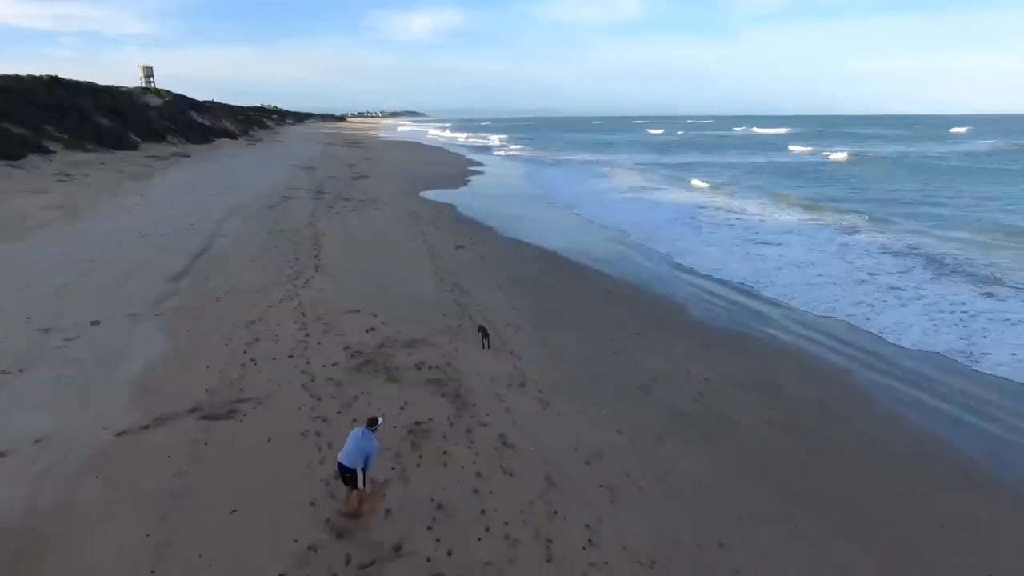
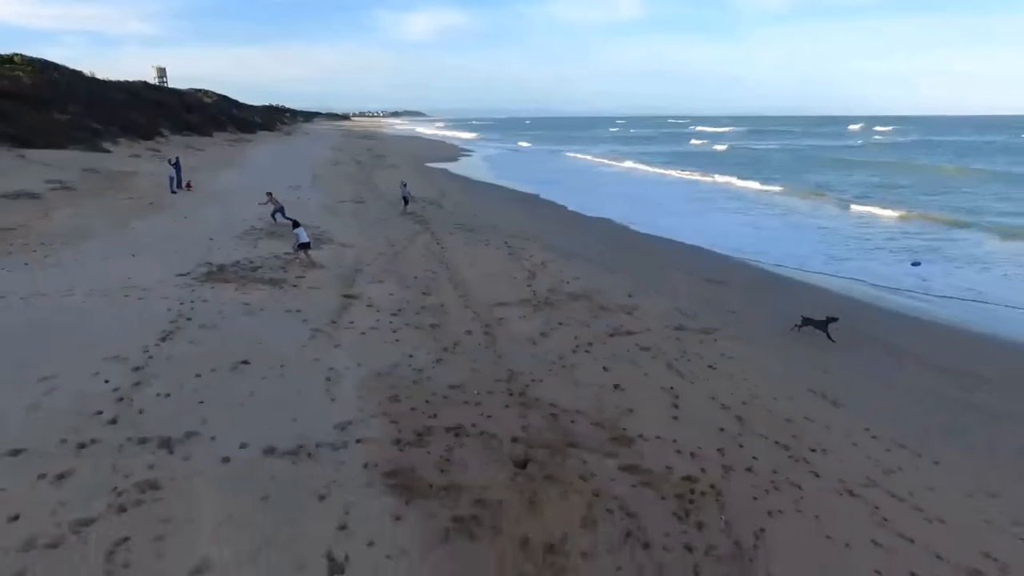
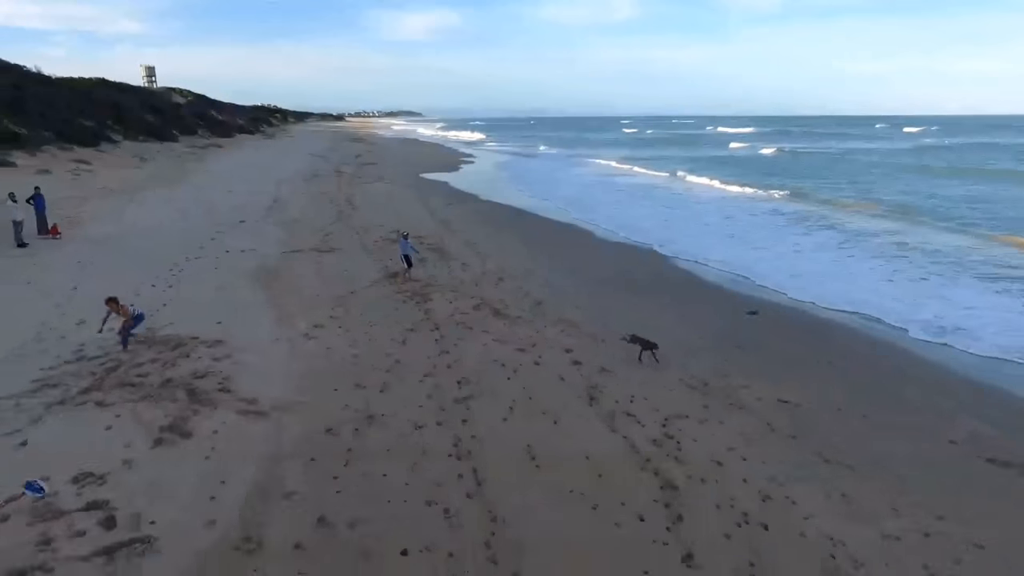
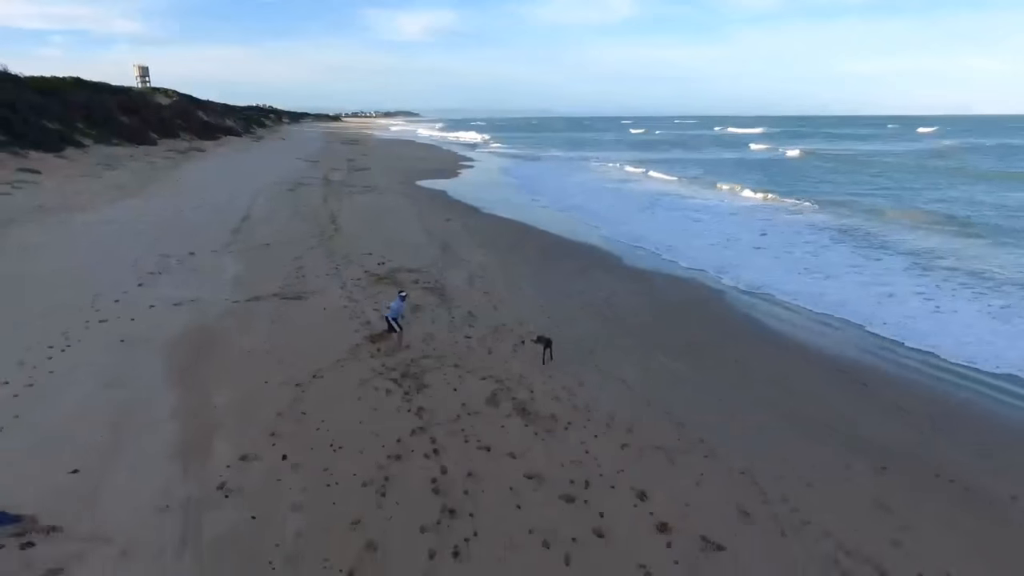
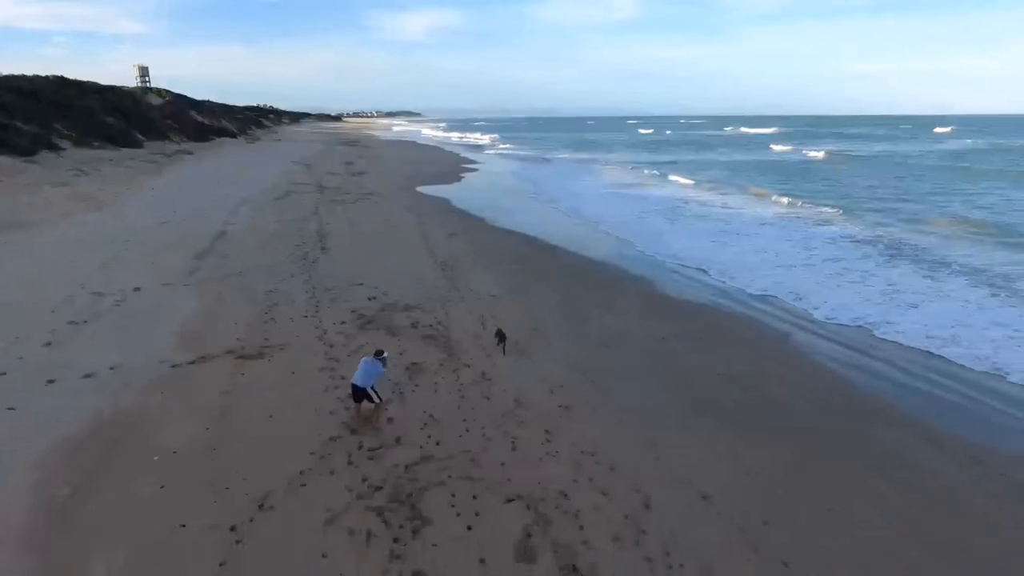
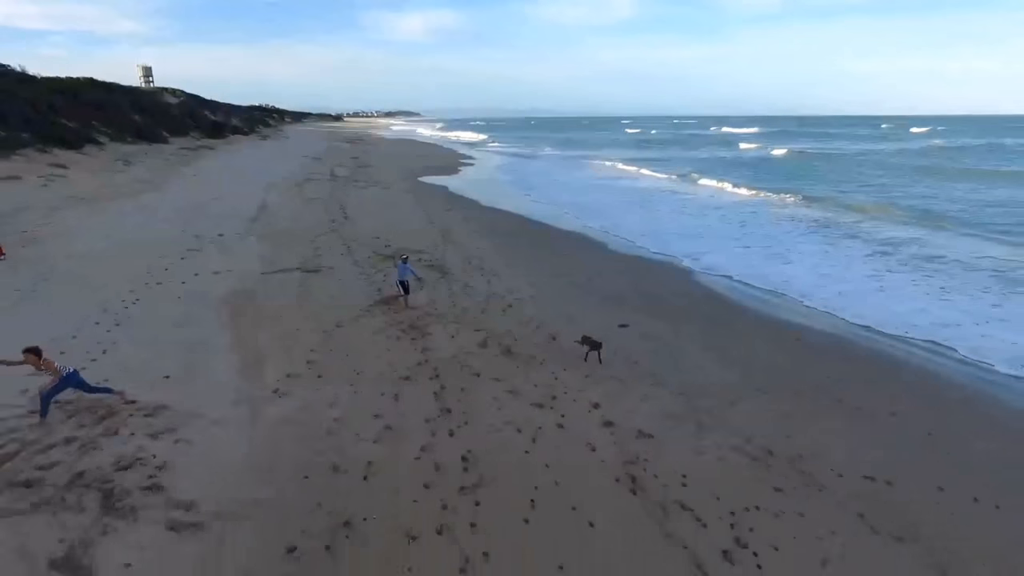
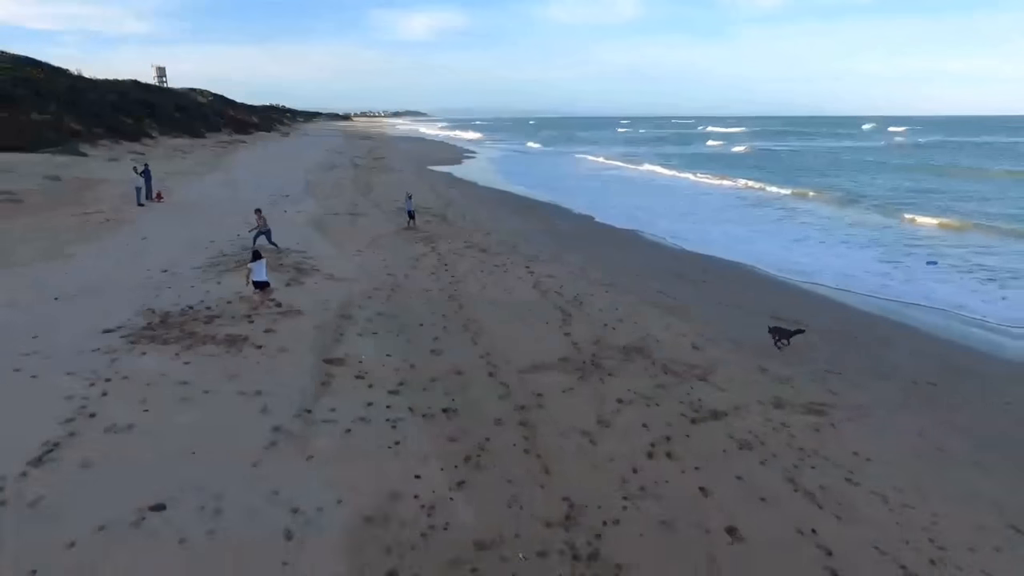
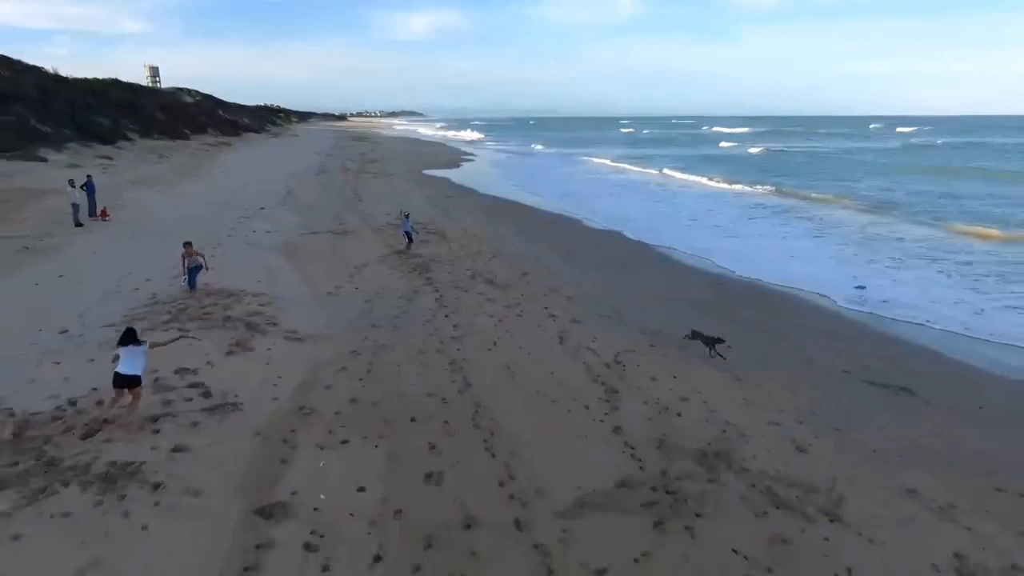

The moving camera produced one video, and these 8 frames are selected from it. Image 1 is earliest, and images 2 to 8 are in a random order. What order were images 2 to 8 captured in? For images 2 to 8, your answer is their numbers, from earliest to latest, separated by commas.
5, 4, 6, 3, 8, 7, 2
